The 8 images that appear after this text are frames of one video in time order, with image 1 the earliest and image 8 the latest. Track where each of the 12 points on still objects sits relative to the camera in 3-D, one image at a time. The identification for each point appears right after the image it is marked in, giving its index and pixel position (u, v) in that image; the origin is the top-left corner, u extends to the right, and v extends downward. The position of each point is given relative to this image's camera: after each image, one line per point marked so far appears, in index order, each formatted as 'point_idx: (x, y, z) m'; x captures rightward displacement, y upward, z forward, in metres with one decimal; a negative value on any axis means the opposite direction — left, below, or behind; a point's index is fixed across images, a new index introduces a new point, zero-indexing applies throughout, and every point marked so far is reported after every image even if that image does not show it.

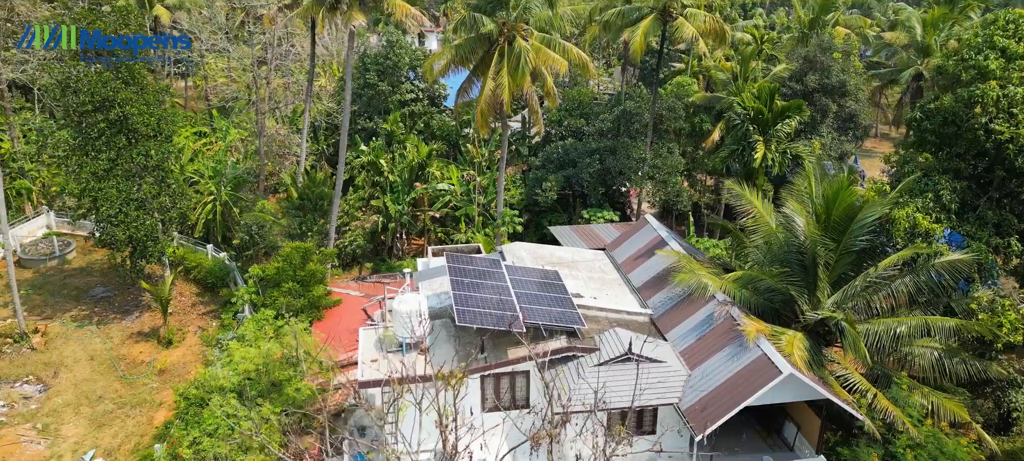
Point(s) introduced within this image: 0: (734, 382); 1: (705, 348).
0: (+5.3, -3.6, +18.1) m
1: (+5.0, -3.1, +19.6) m
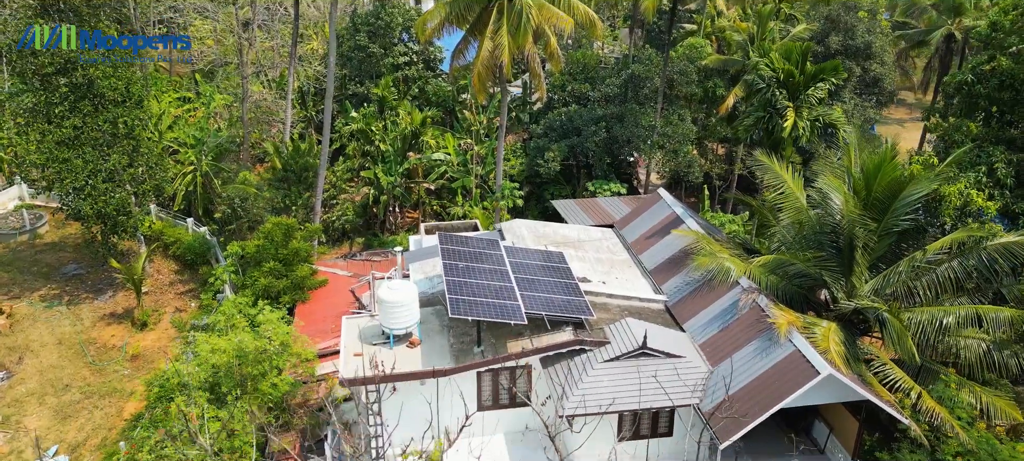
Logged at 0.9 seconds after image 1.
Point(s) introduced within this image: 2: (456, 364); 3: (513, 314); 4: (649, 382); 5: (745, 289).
0: (+5.3, -3.2, +16.0) m
1: (+5.0, -2.6, +17.5) m
2: (-1.3, -3.1, +17.5) m
3: (0.0, -1.9, +17.3) m
4: (+3.1, -3.4, +16.9) m
5: (+5.6, -1.4, +18.4) m
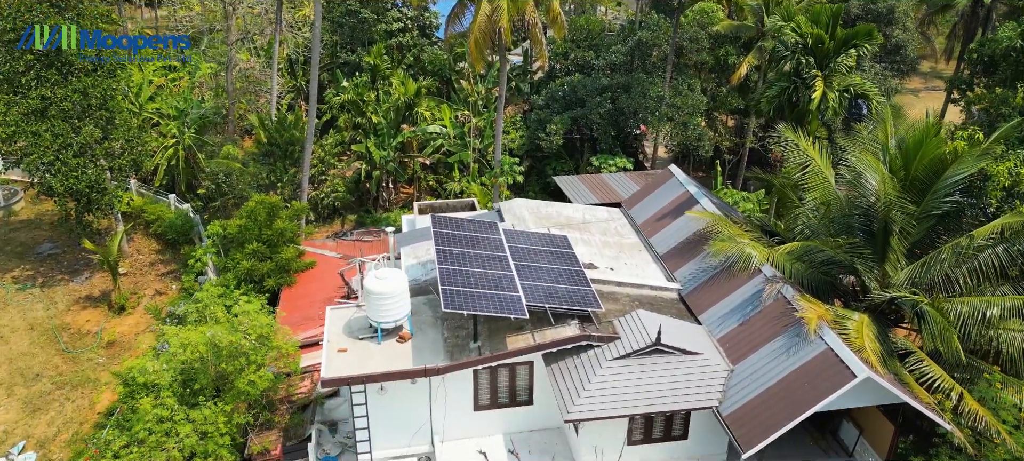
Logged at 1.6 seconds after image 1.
0: (+5.3, -2.9, +14.4) m
1: (+5.0, -2.2, +15.8) m
2: (-1.3, -2.7, +15.9) m
3: (0.0, -1.6, +15.7) m
4: (+3.1, -3.1, +15.3) m
5: (+5.6, -1.0, +16.7) m
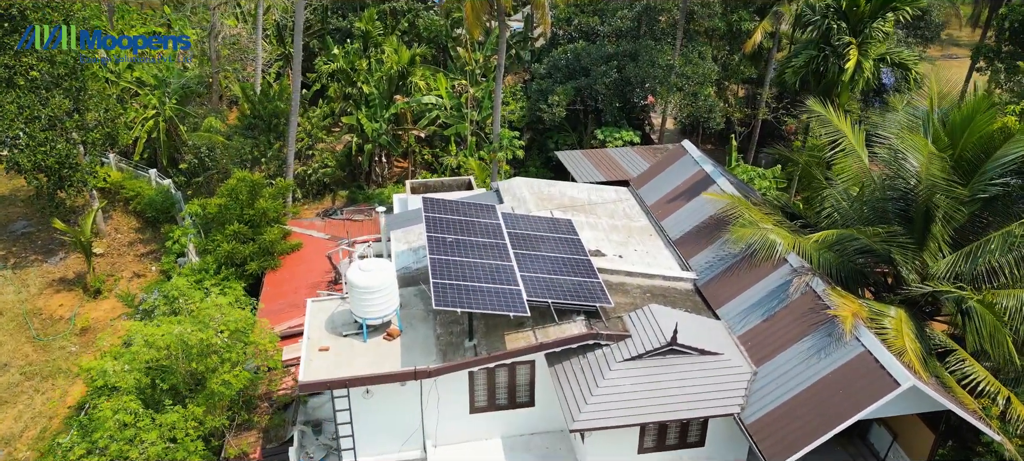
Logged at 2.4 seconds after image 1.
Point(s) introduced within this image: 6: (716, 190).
0: (+5.3, -2.7, +12.9) m
1: (+5.0, -2.0, +14.3) m
2: (-1.3, -2.5, +14.3) m
3: (0.0, -1.3, +14.1) m
4: (+3.1, -2.9, +13.8) m
5: (+5.6, -0.7, +15.1) m
6: (+4.9, +1.0, +18.2) m
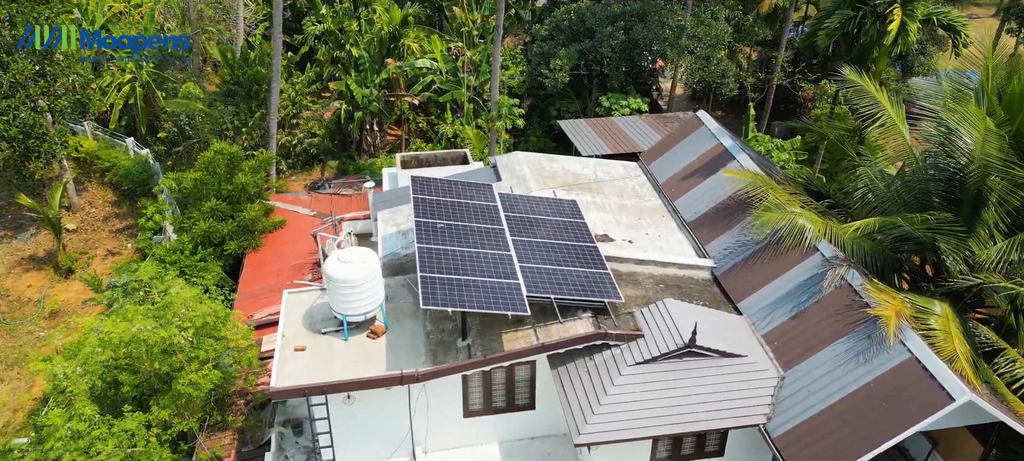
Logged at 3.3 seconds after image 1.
0: (+5.3, -2.6, +11.4) m
1: (+4.9, -1.8, +12.7) m
2: (-1.3, -2.3, +12.8) m
3: (0.0, -1.1, +12.5) m
4: (+3.0, -2.7, +12.3) m
5: (+5.6, -0.5, +13.5) m
6: (+4.9, +1.4, +16.4) m
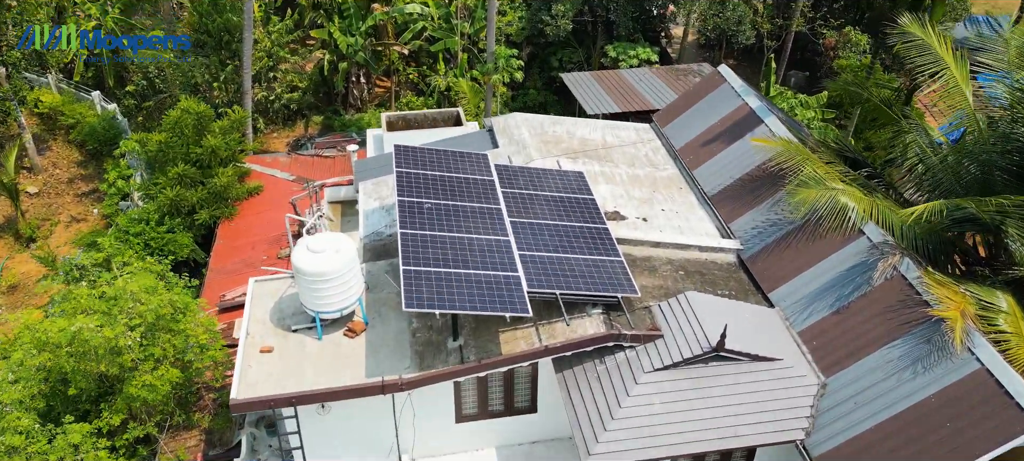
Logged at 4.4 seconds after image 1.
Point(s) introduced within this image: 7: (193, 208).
0: (+5.2, -2.4, +9.7) m
1: (+4.9, -1.5, +11.0) m
2: (-1.4, -2.0, +11.1) m
3: (-0.1, -0.9, +10.7) m
4: (+3.0, -2.5, +10.6) m
5: (+5.6, -0.2, +11.7) m
6: (+4.8, +1.9, +14.5) m
7: (-8.1, +0.6, +19.2) m
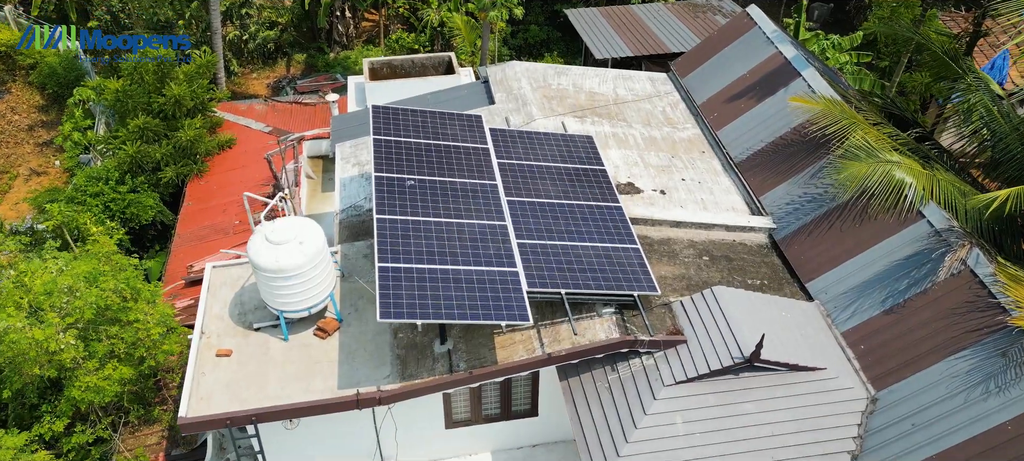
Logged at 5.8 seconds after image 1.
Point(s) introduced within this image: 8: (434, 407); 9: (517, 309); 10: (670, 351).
0: (+5.2, -2.4, +8.2) m
1: (+4.9, -1.4, +9.4) m
2: (-1.4, -1.9, +9.5) m
3: (-0.1, -0.8, +9.0) m
4: (+3.0, -2.3, +9.1) m
5: (+5.5, 0.0, +9.9) m
6: (+4.8, +2.4, +12.5) m
7: (-8.1, +1.5, +17.3) m
8: (-1.0, -2.4, +10.2) m
9: (+0.1, -0.9, +9.0) m
10: (+2.0, -1.5, +9.4) m
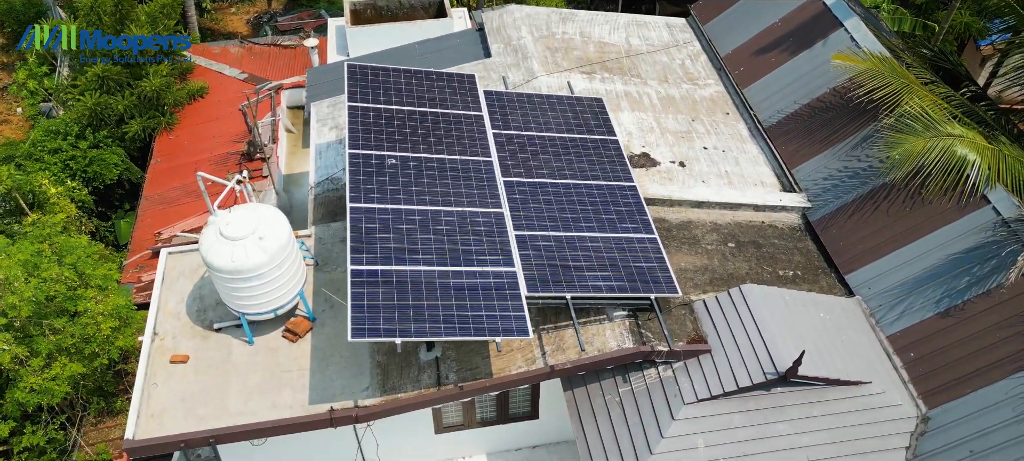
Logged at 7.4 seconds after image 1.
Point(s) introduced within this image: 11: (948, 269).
0: (+5.2, -2.4, +7.0) m
1: (+4.8, -1.3, +8.1) m
2: (-1.4, -1.7, +8.3) m
3: (-0.1, -0.7, +7.7) m
4: (+2.9, -2.3, +7.9) m
5: (+5.5, +0.2, +8.5) m
6: (+4.8, +2.7, +10.9) m
7: (-8.1, +2.4, +15.7) m
8: (-1.1, -2.2, +9.1) m
9: (+0.1, -0.9, +7.7) m
10: (+1.9, -1.4, +8.2) m
11: (+4.9, -0.5, +8.6) m
